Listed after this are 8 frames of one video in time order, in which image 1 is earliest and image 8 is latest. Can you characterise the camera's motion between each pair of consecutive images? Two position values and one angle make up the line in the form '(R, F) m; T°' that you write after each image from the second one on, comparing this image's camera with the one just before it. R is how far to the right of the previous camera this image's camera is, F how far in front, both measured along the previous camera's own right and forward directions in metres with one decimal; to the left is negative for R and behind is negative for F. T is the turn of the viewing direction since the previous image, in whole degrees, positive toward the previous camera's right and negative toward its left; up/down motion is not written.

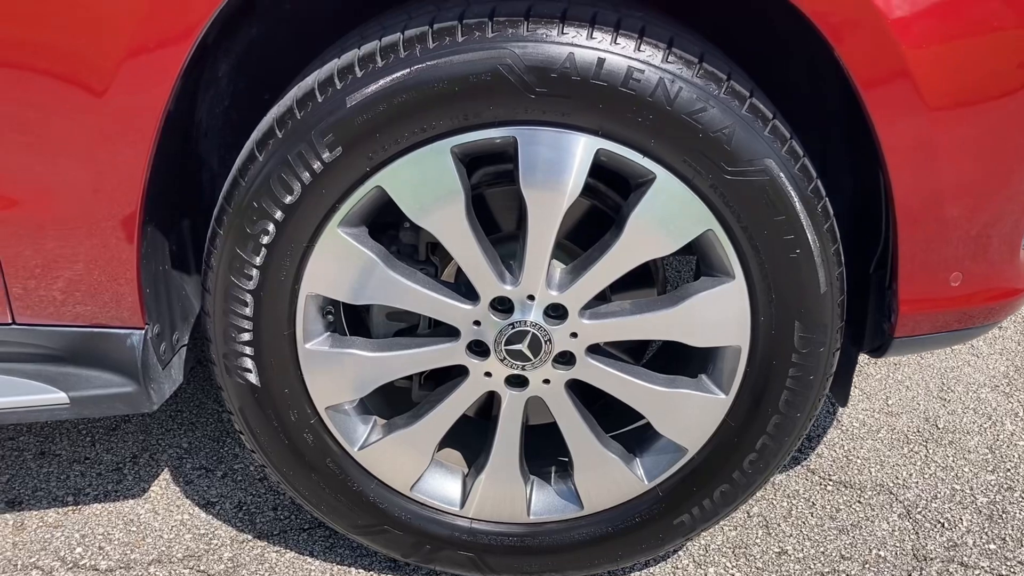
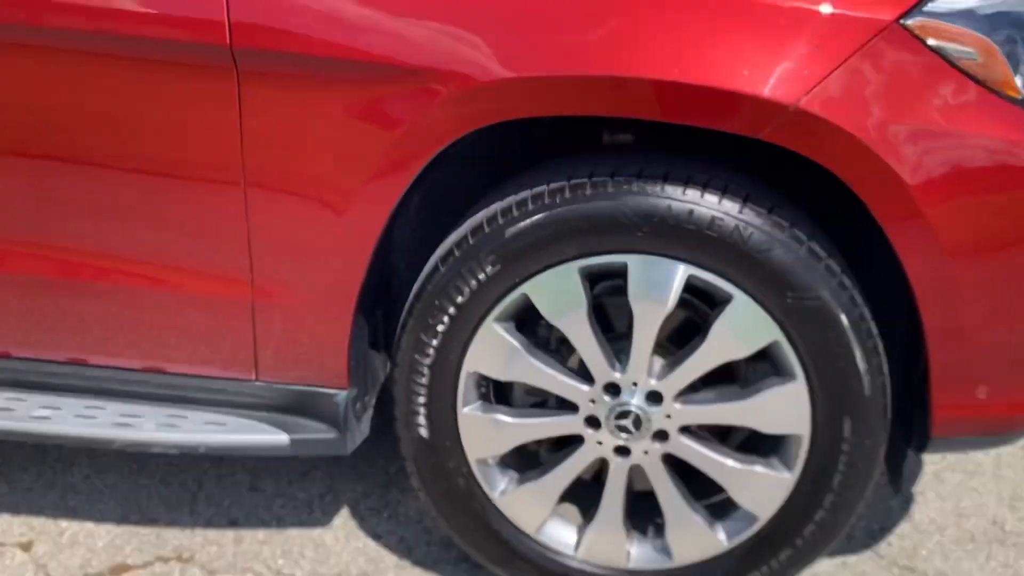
(+0.1, -0.4) m; -9°
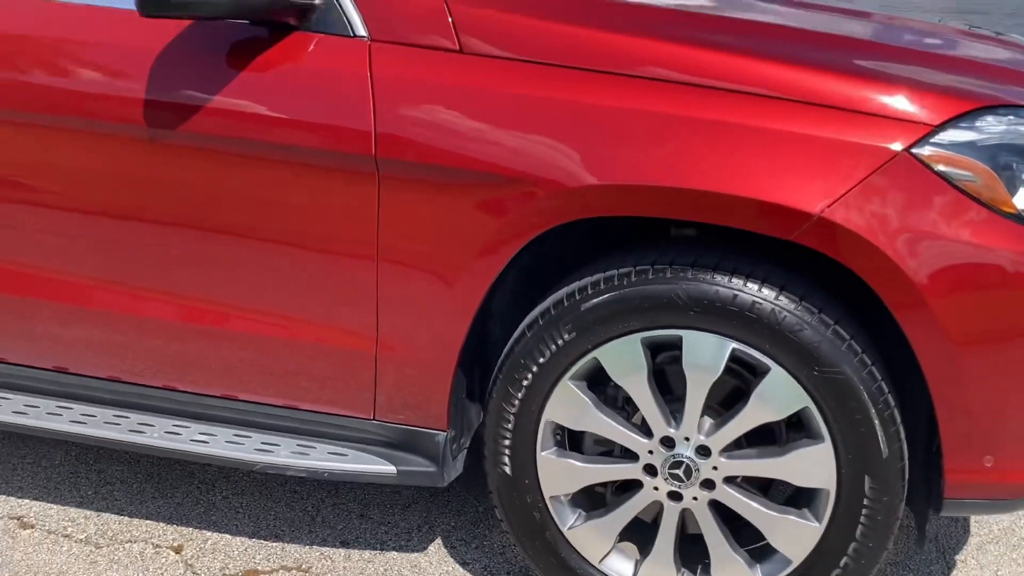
(+0.1, -0.3) m; -6°
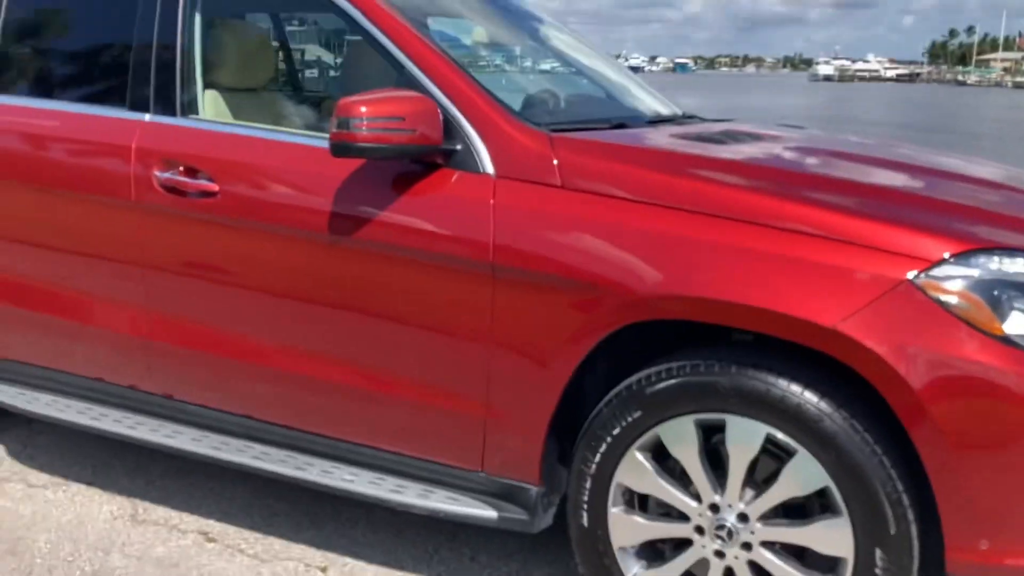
(+0.2, -0.5) m; -10°
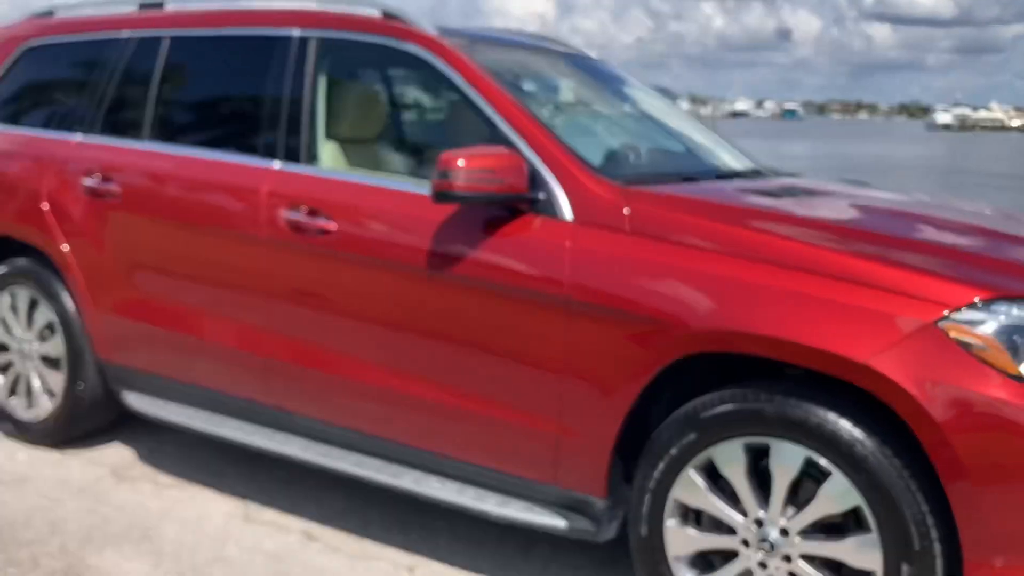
(+0.1, -0.3) m; -6°
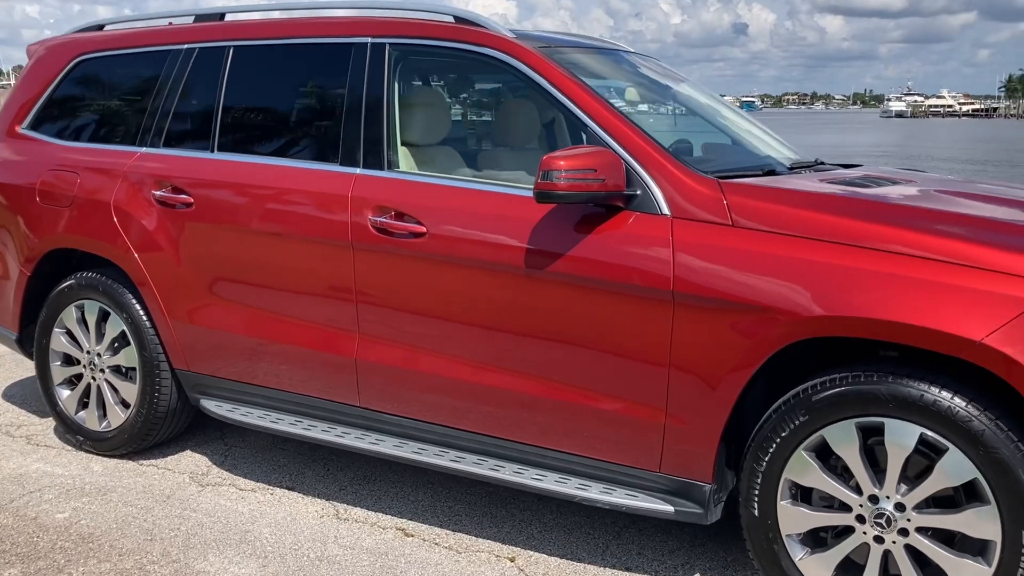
(-0.4, -0.1) m; +2°
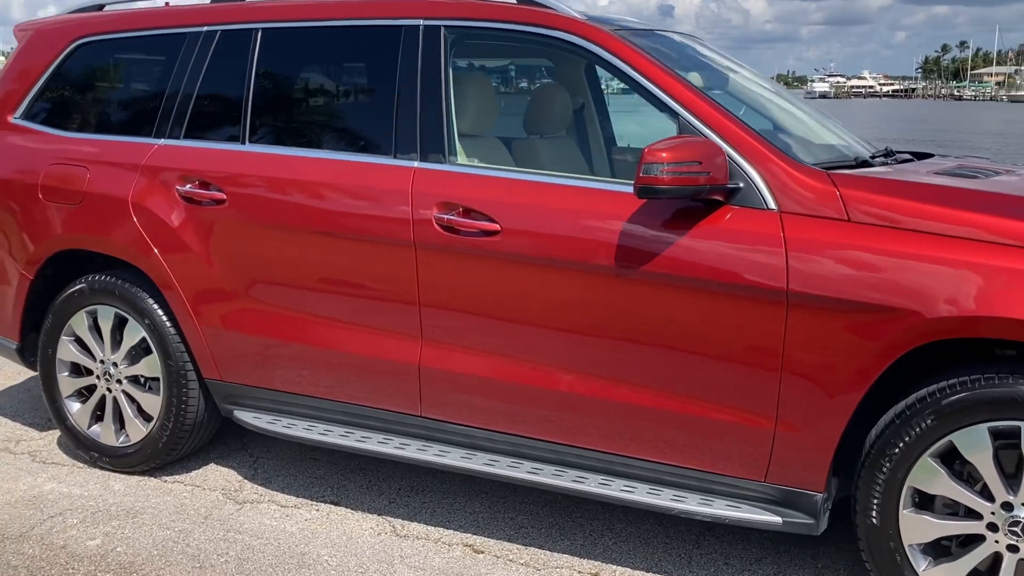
(-0.5, +0.2) m; +4°
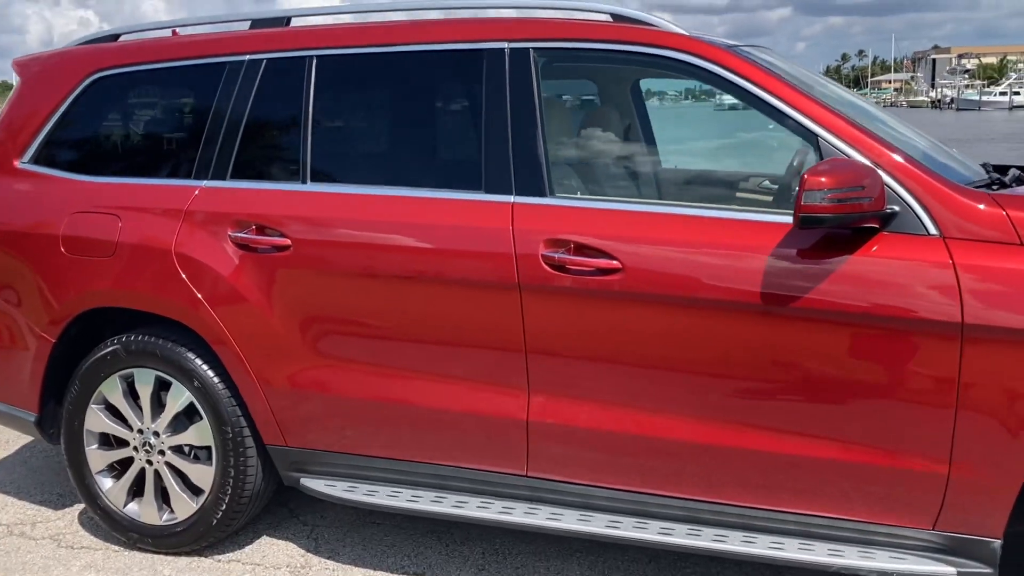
(-0.6, +0.3) m; +5°
